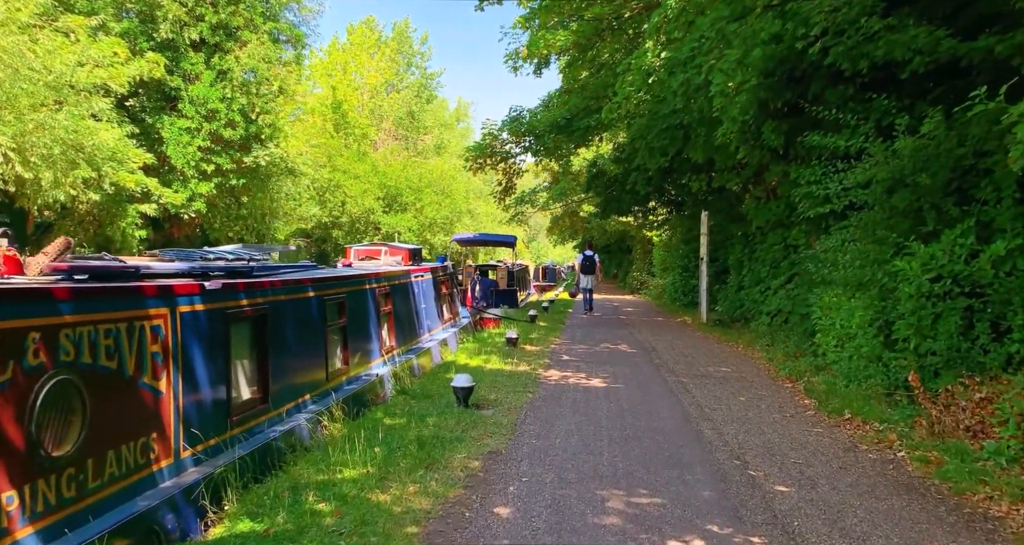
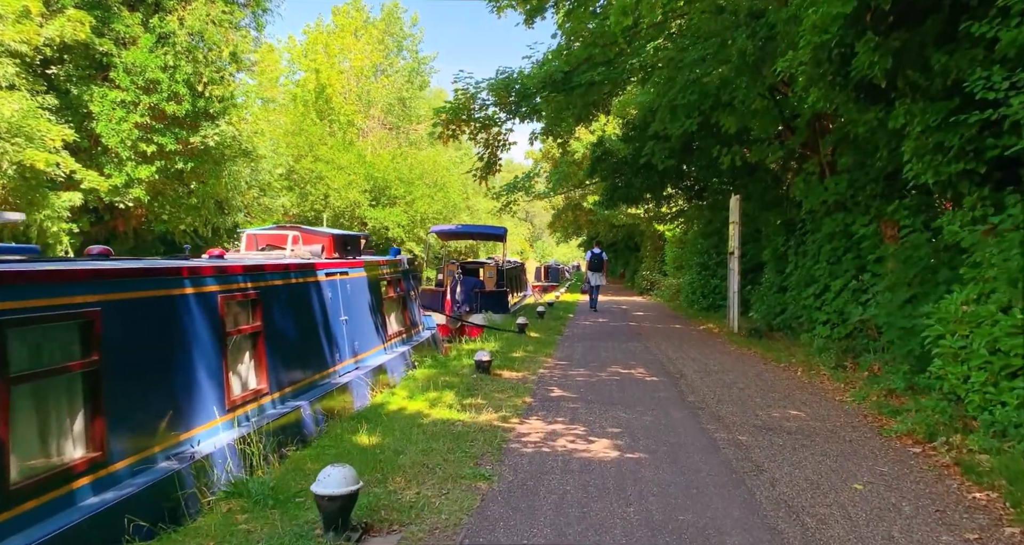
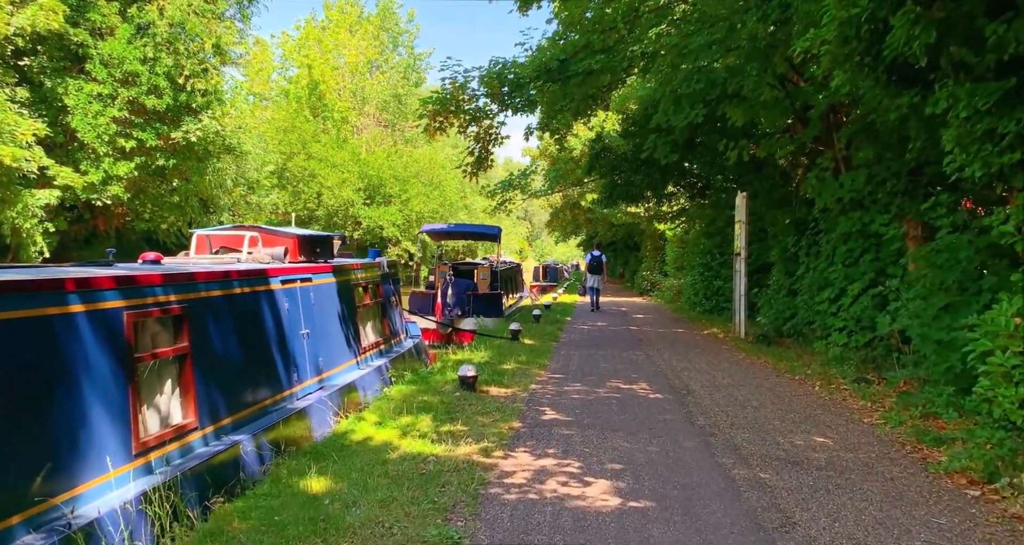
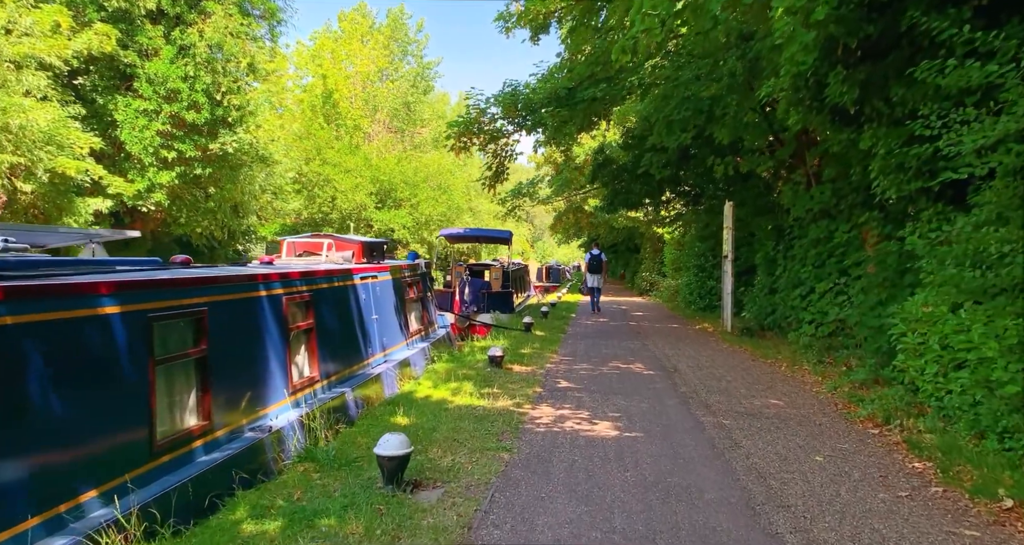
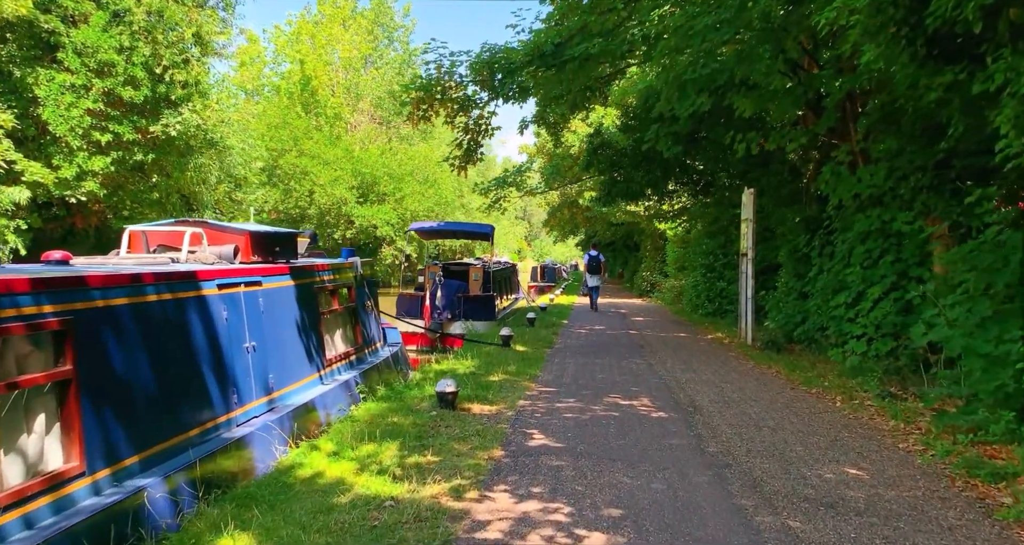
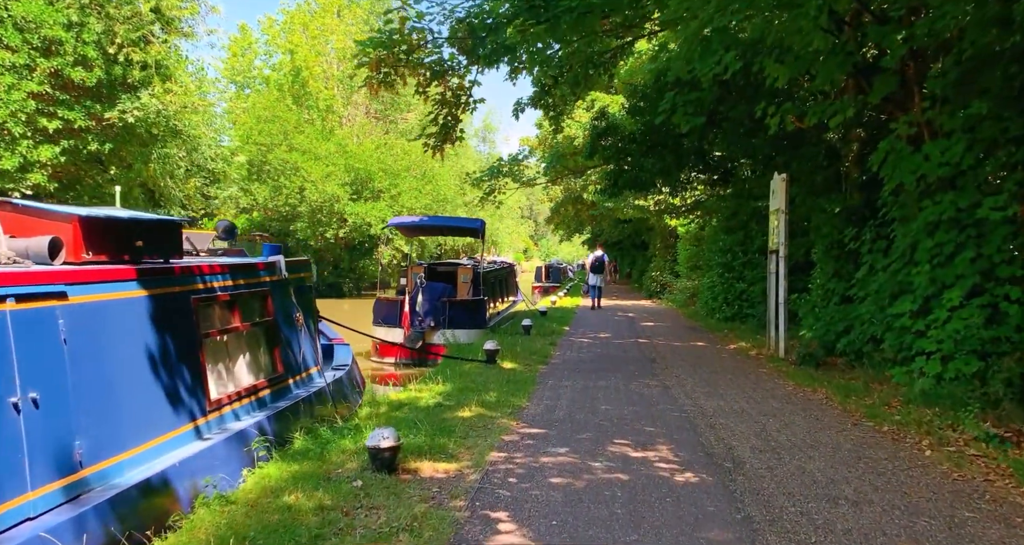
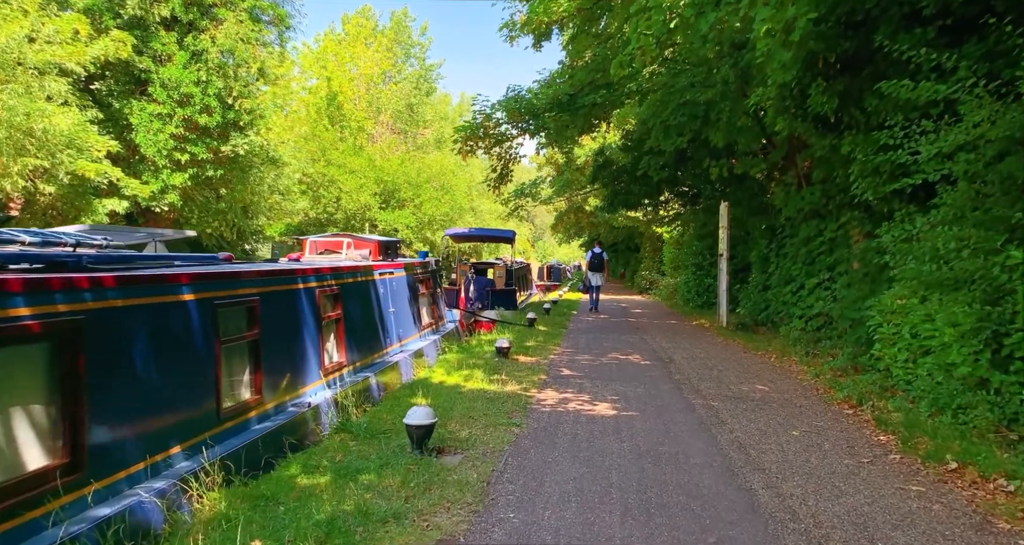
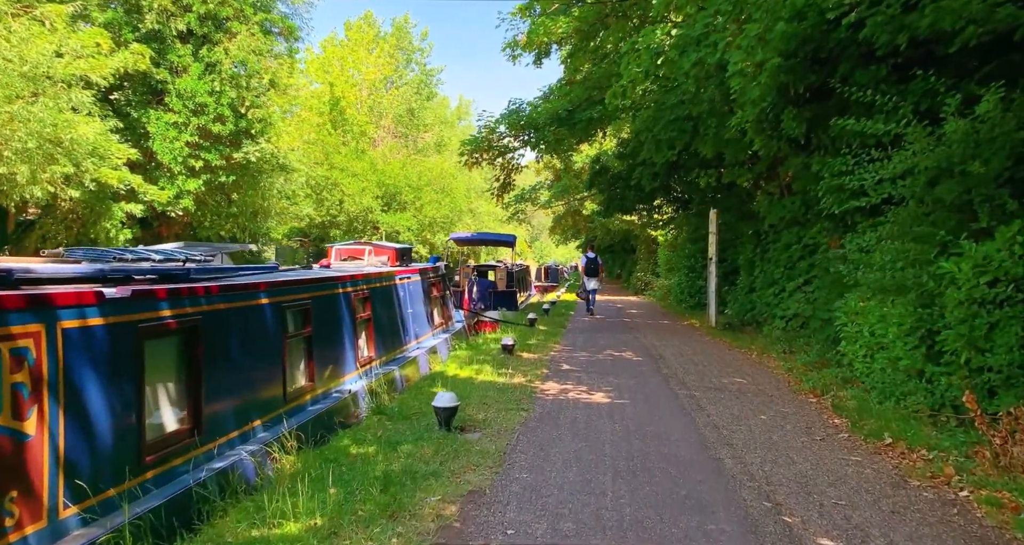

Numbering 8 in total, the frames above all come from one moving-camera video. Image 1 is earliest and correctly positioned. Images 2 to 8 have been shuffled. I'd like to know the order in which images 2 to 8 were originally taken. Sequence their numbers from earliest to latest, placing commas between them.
8, 7, 4, 2, 3, 5, 6
